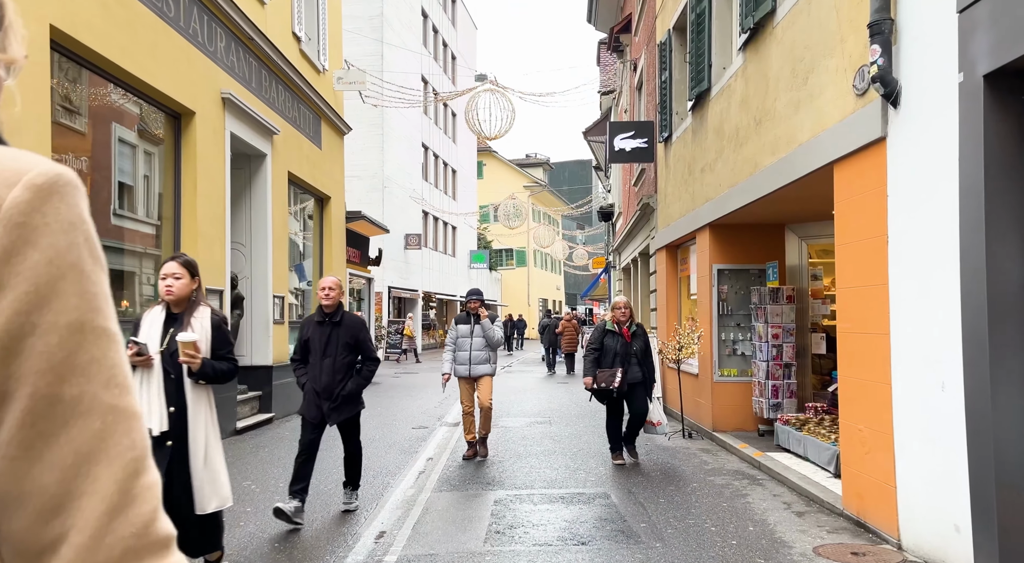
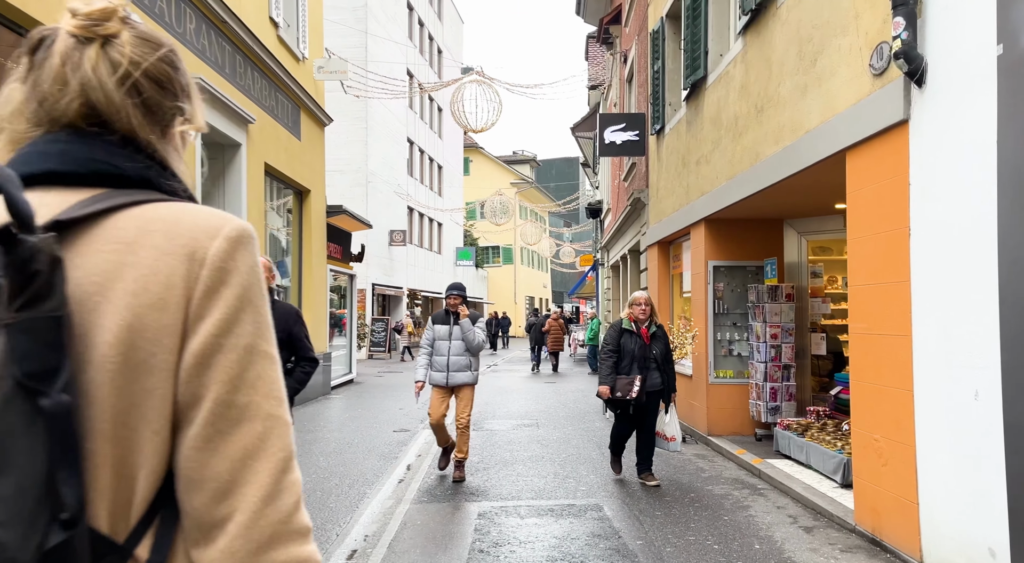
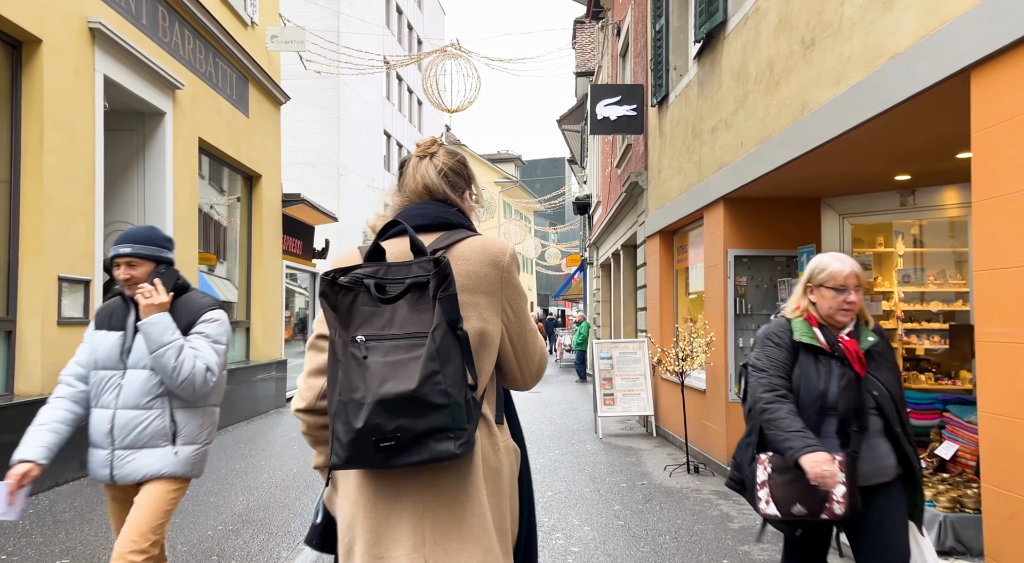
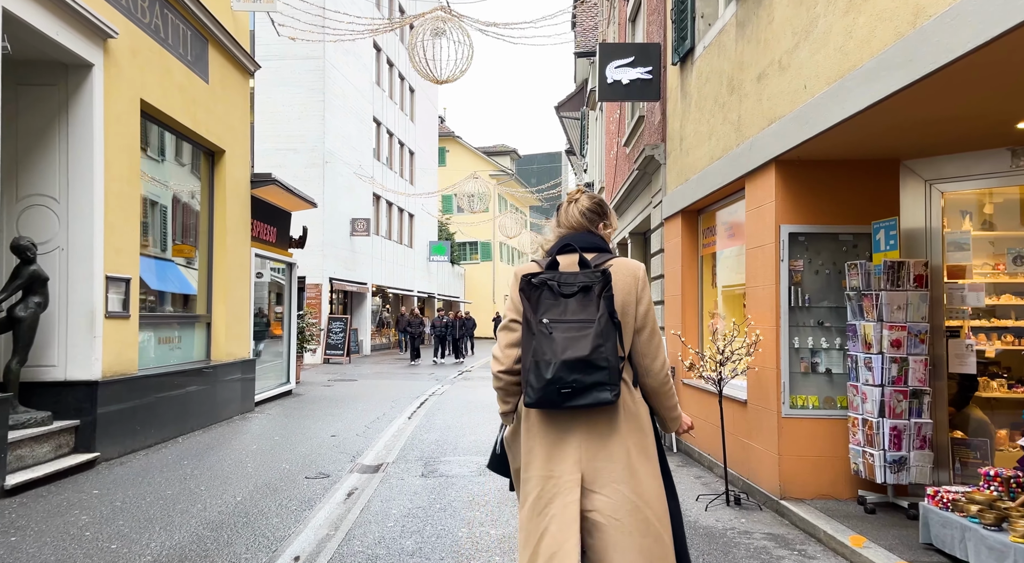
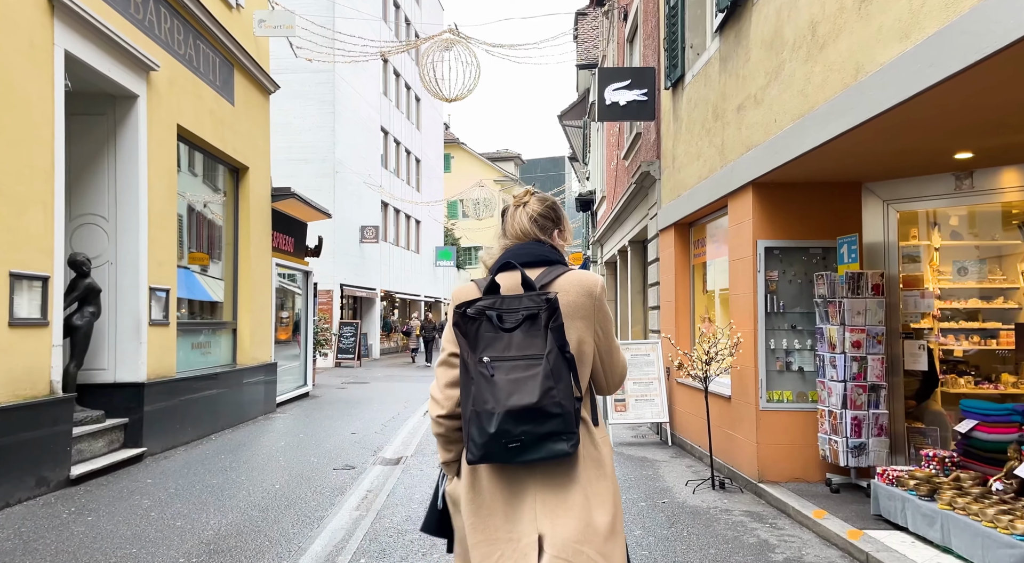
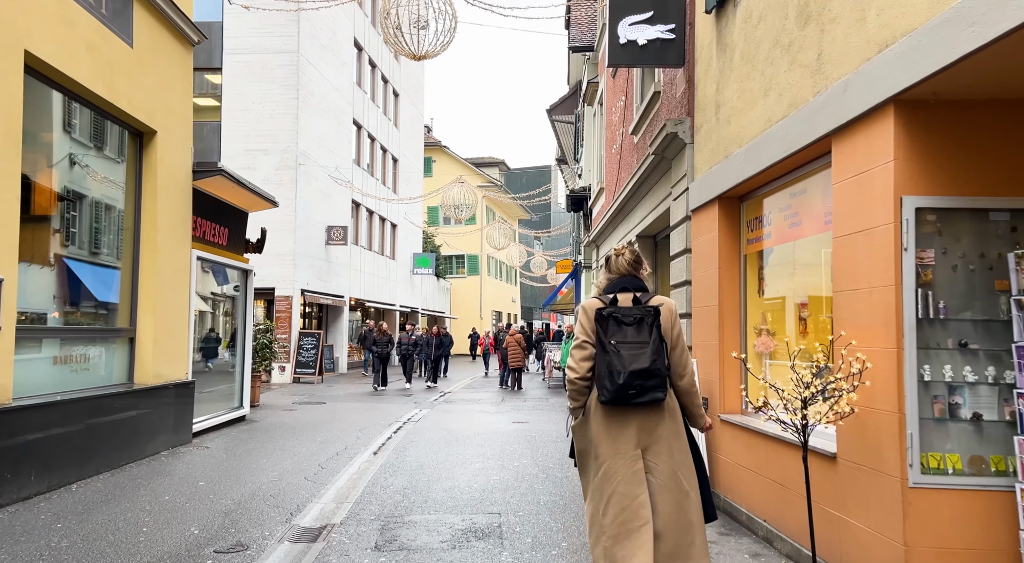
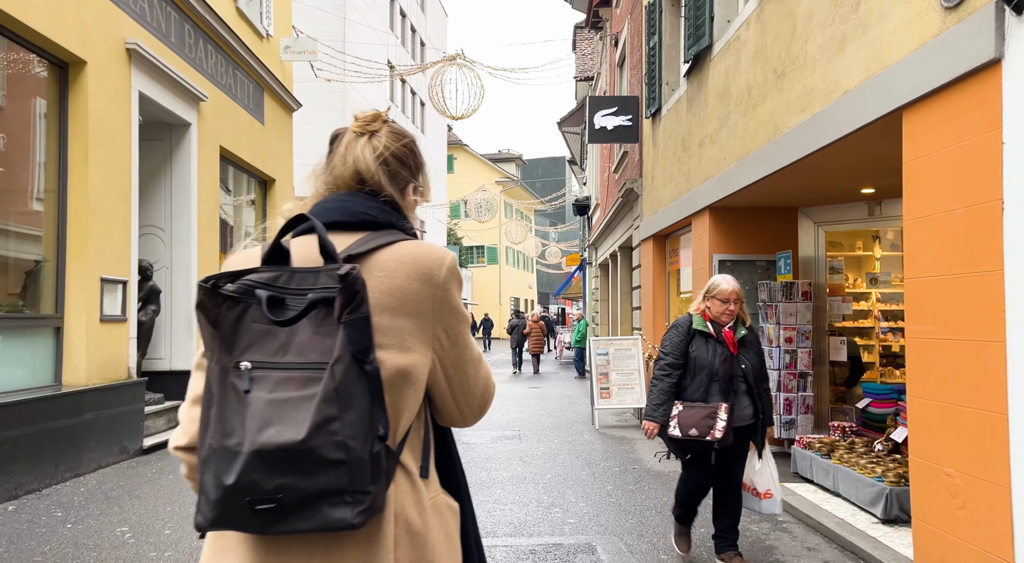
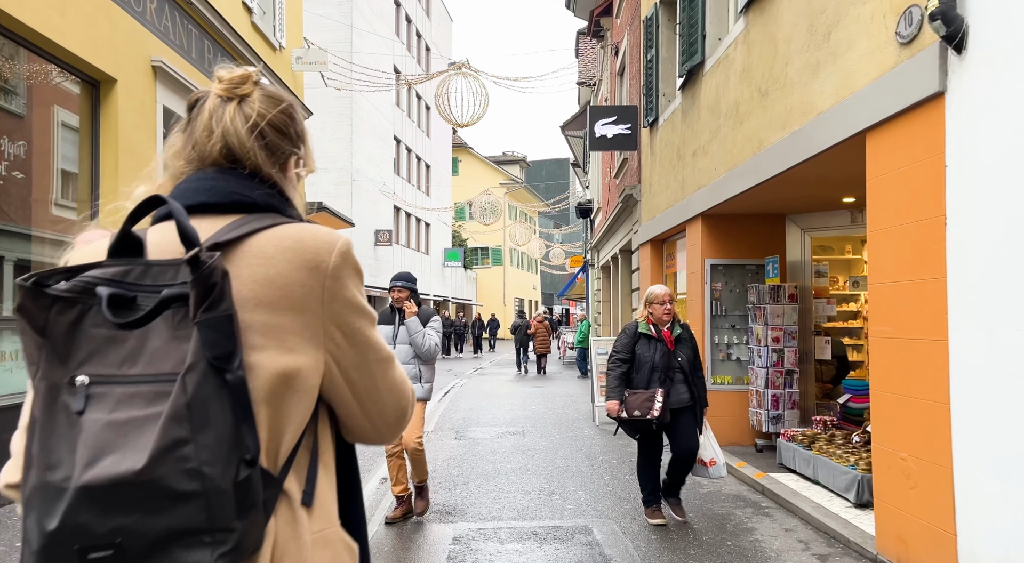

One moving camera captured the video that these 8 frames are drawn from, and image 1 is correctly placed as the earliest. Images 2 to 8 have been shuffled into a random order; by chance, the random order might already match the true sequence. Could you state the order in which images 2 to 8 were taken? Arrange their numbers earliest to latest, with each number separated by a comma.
2, 8, 7, 3, 5, 4, 6
